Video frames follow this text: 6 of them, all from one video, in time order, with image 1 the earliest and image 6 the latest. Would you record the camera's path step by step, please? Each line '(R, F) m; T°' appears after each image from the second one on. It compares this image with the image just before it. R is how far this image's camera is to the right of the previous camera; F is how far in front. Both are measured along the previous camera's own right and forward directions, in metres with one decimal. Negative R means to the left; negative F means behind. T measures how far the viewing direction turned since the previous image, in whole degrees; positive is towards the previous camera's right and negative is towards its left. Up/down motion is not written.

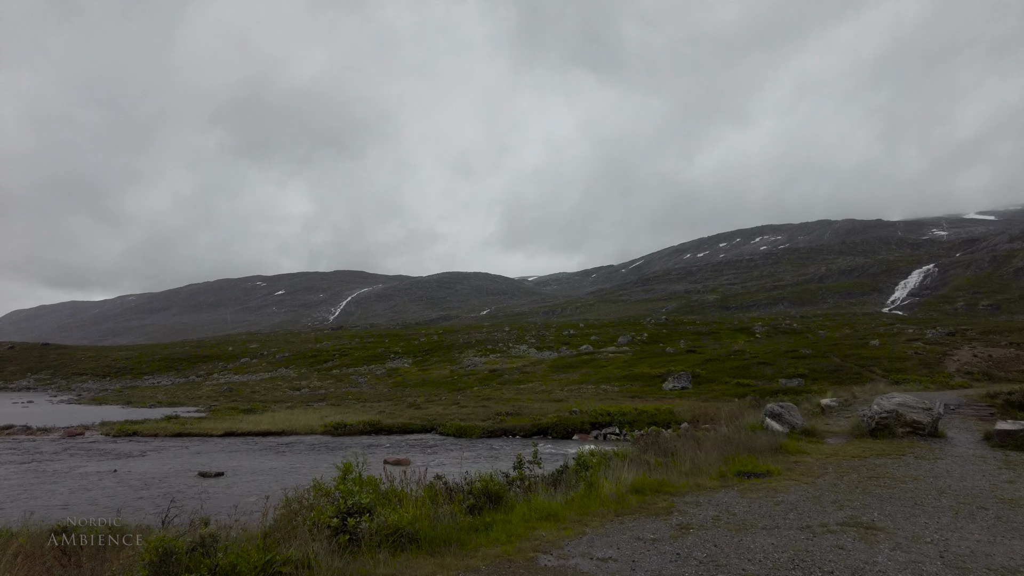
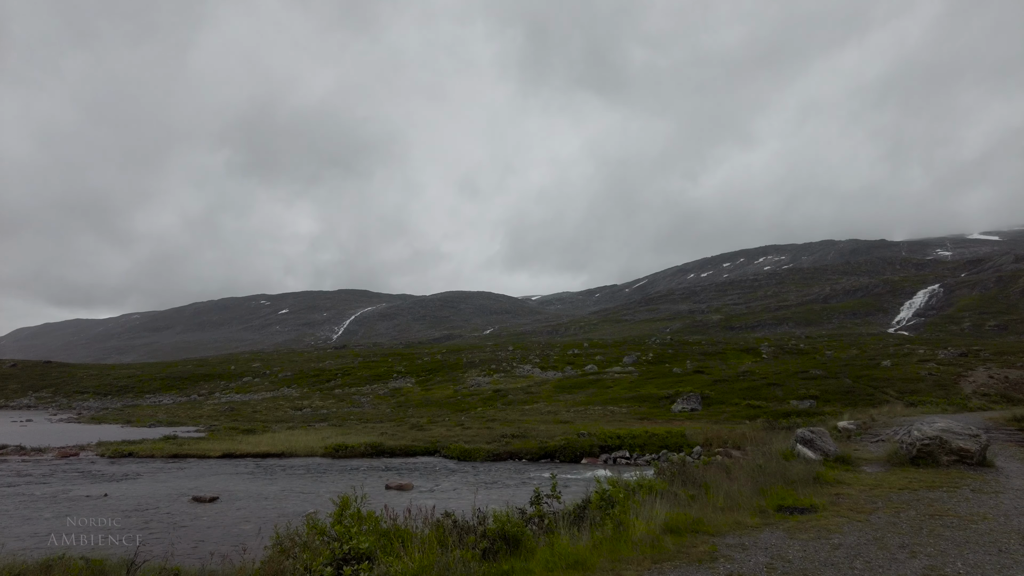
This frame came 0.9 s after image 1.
(-0.2, +0.8) m; 0°
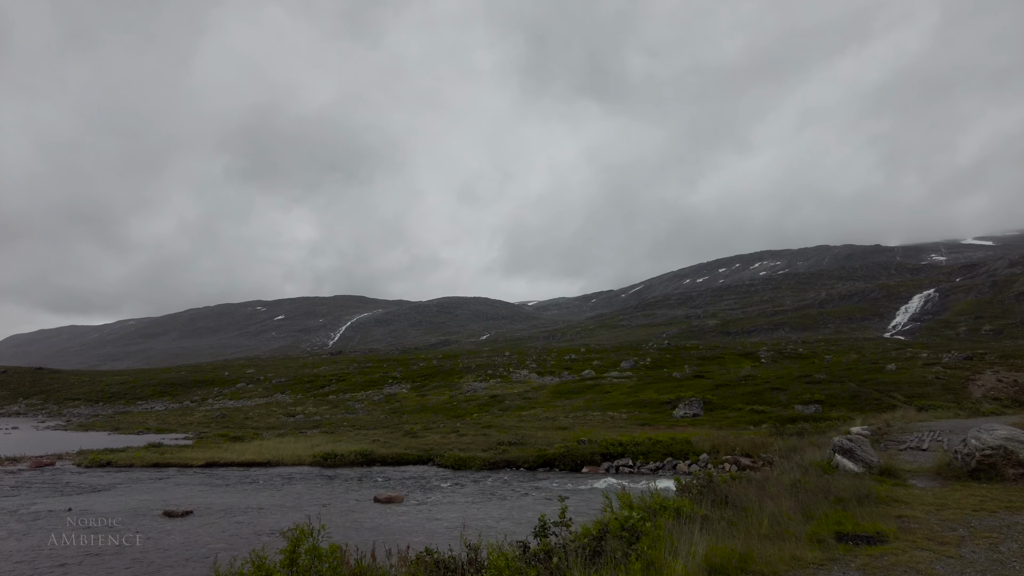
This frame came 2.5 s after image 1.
(0.0, +1.6) m; 0°
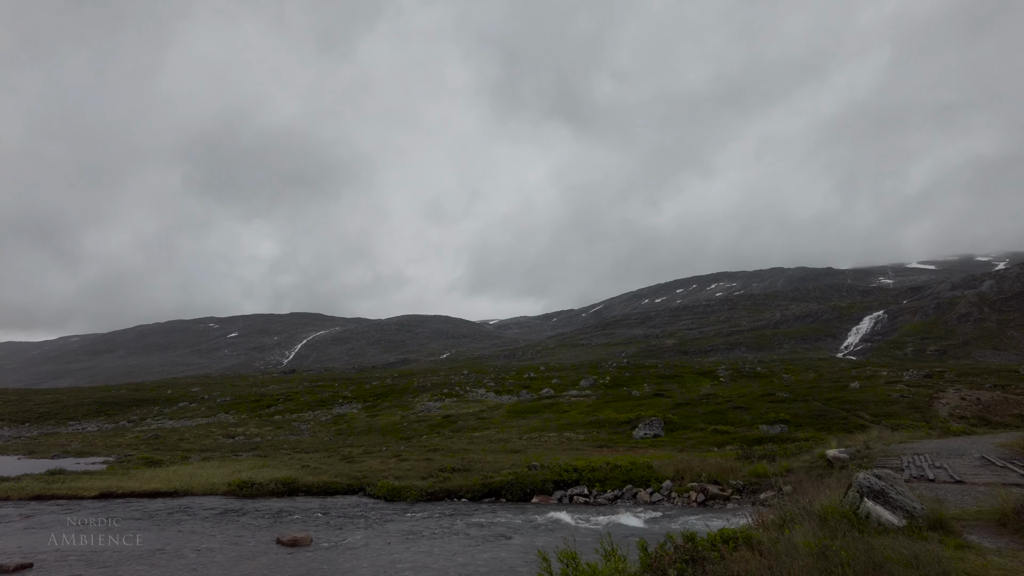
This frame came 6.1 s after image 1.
(+0.8, +3.4) m; +3°
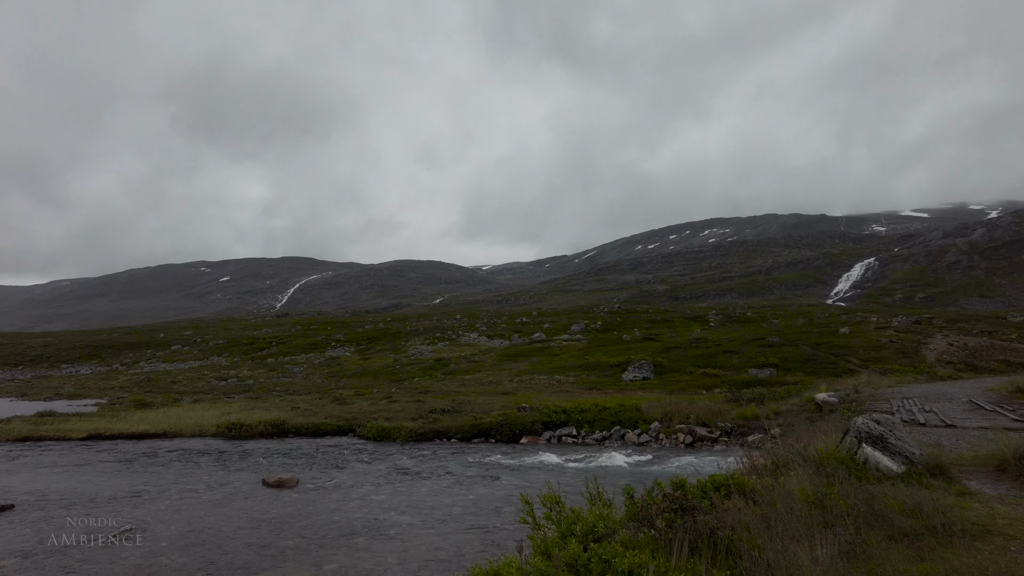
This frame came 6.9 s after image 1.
(+0.1, +0.6) m; +1°
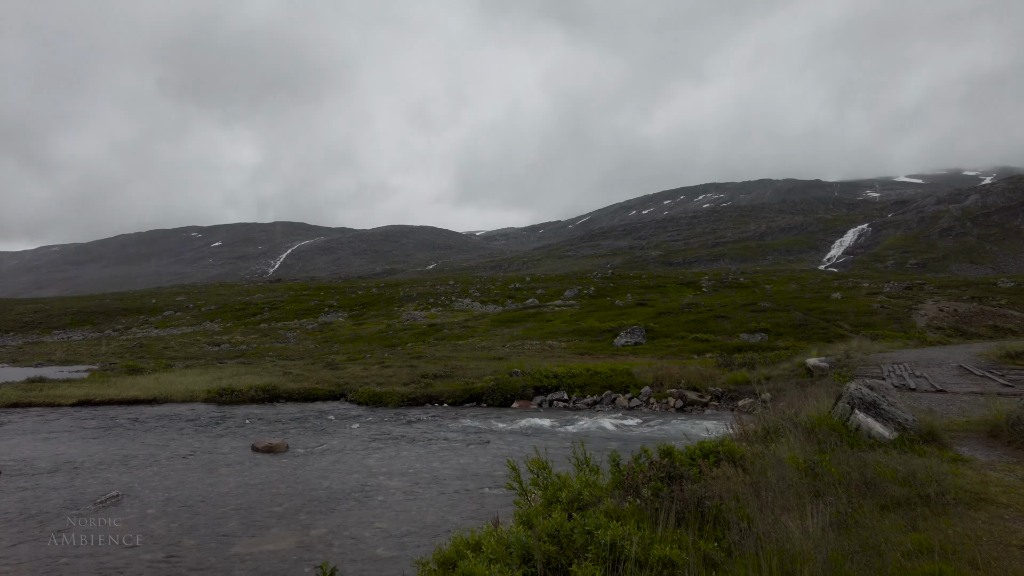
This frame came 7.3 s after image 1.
(+0.1, +0.3) m; +1°
